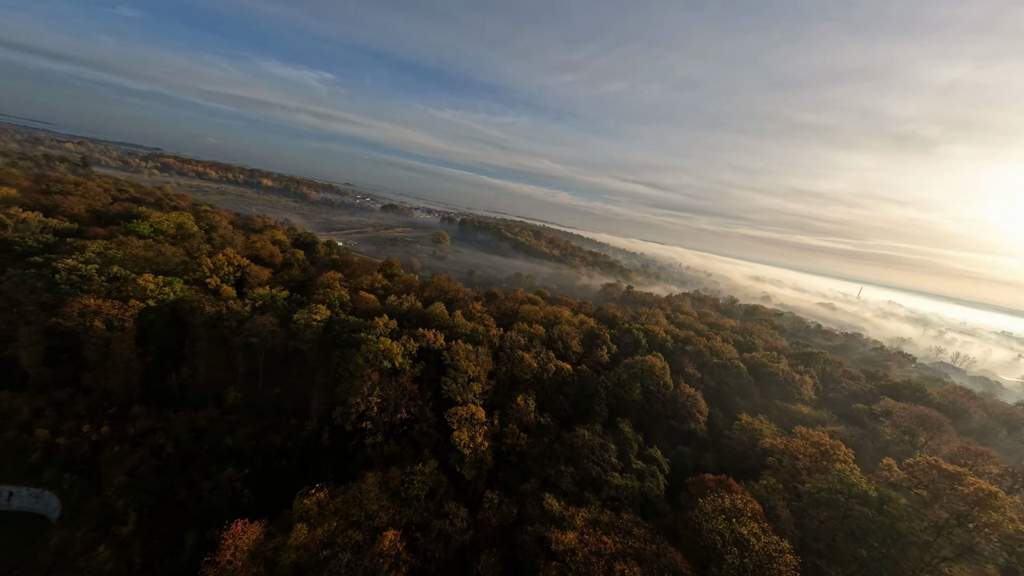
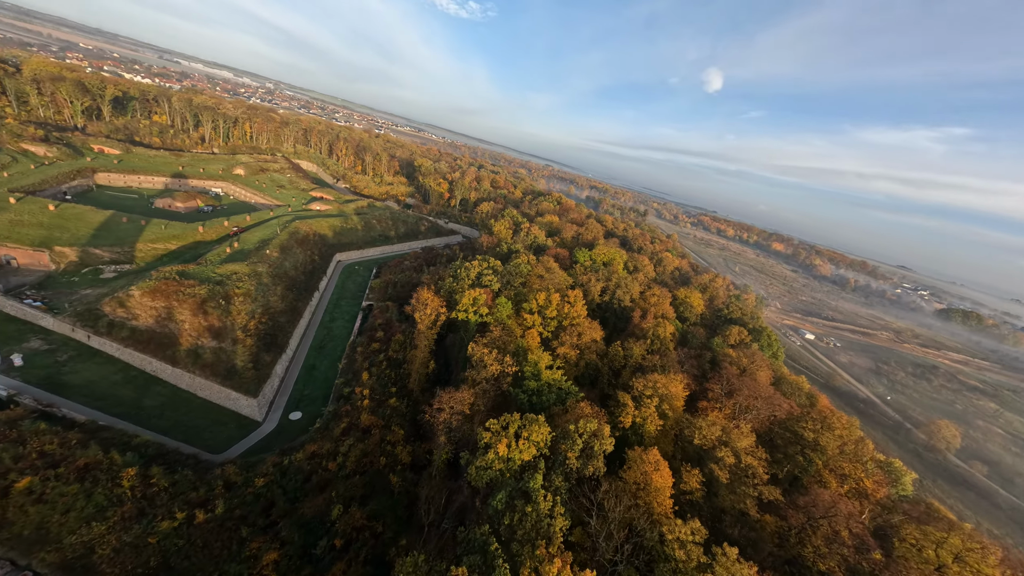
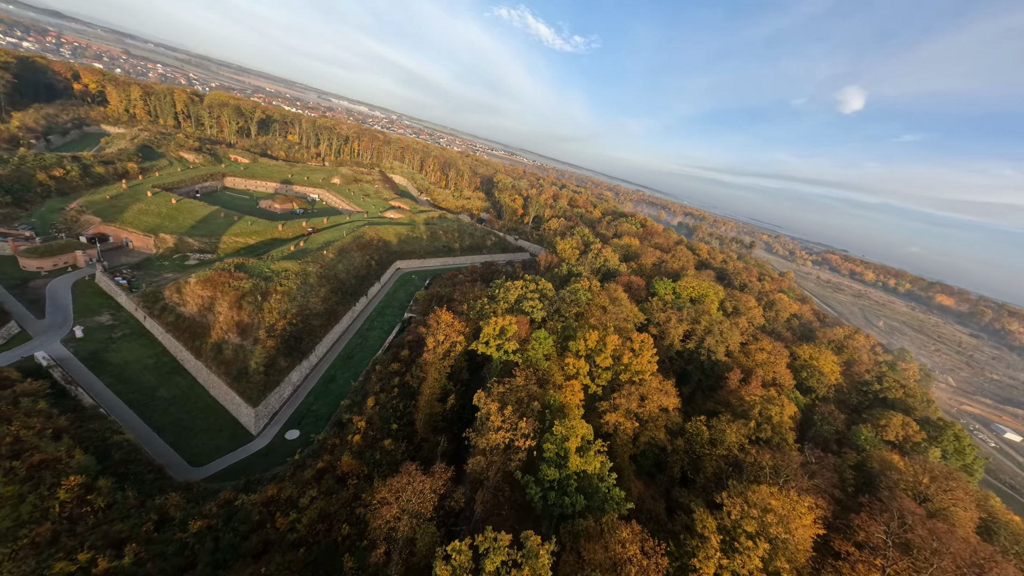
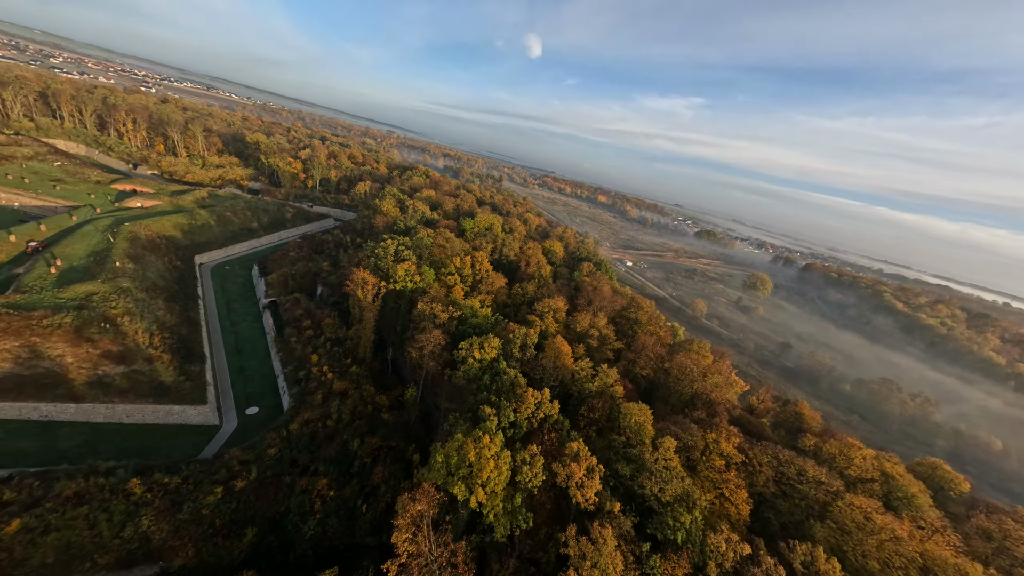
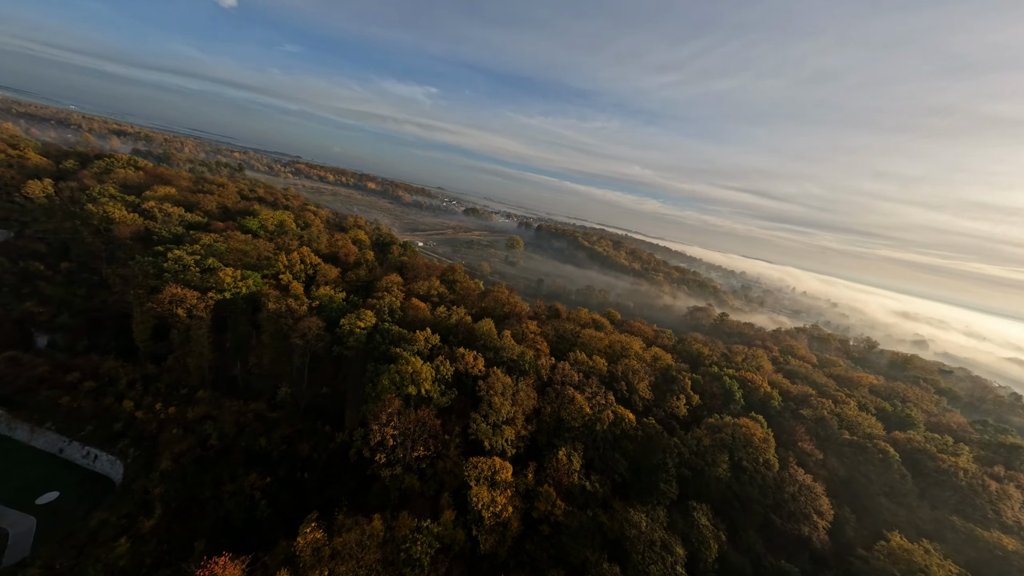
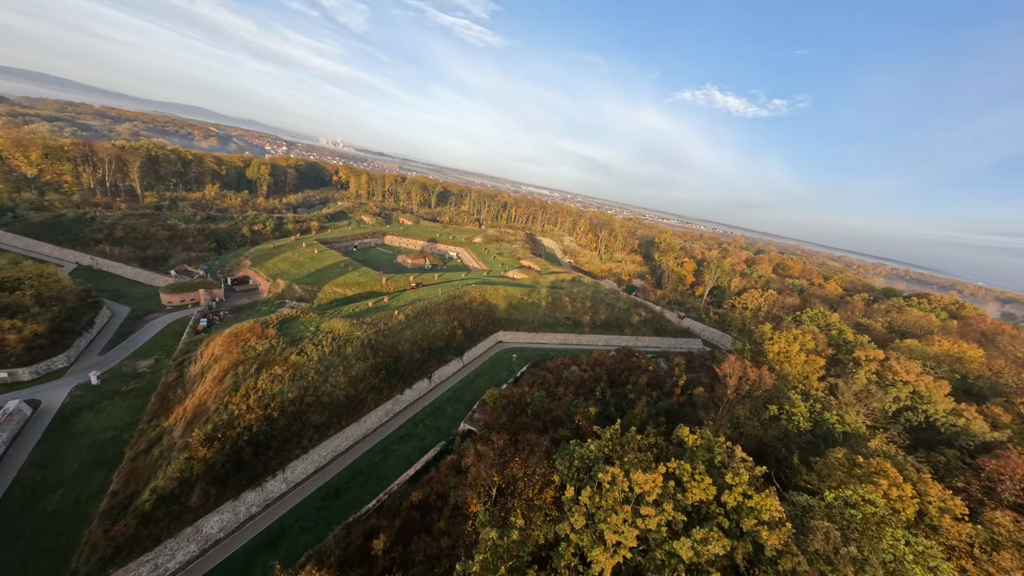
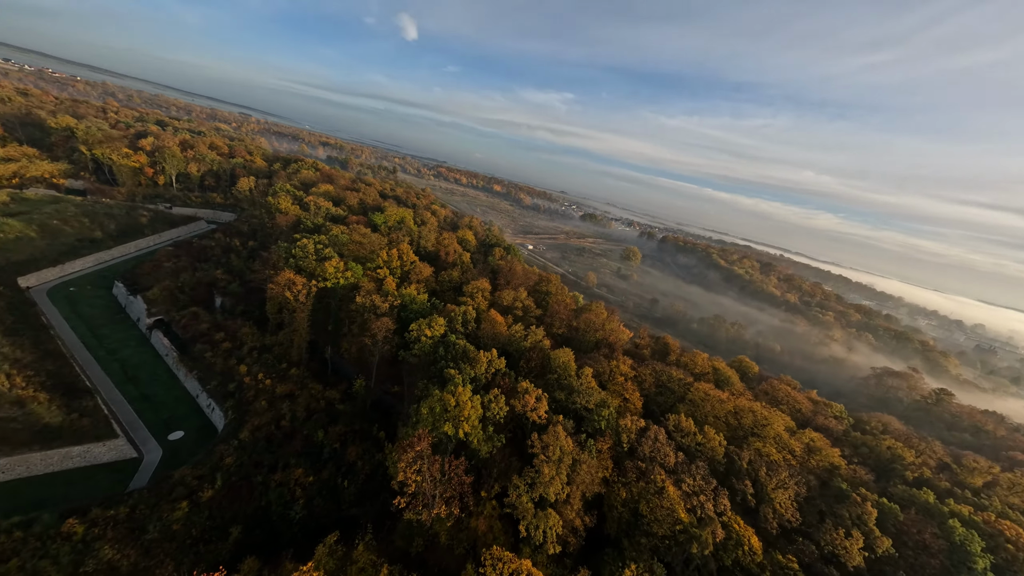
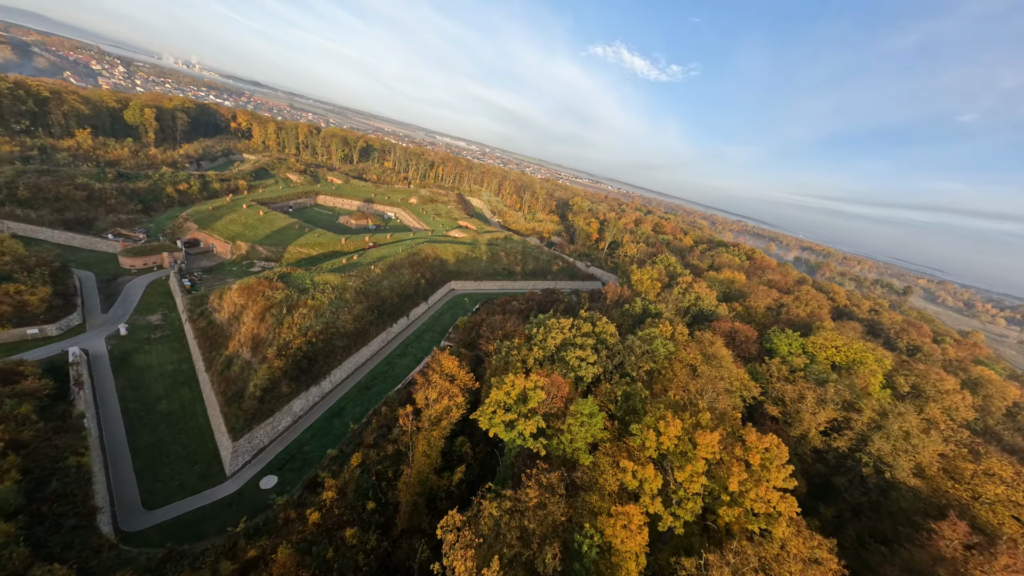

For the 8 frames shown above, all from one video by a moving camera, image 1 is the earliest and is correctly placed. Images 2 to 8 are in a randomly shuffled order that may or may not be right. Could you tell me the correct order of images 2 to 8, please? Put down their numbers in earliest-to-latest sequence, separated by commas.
5, 7, 4, 2, 3, 8, 6
